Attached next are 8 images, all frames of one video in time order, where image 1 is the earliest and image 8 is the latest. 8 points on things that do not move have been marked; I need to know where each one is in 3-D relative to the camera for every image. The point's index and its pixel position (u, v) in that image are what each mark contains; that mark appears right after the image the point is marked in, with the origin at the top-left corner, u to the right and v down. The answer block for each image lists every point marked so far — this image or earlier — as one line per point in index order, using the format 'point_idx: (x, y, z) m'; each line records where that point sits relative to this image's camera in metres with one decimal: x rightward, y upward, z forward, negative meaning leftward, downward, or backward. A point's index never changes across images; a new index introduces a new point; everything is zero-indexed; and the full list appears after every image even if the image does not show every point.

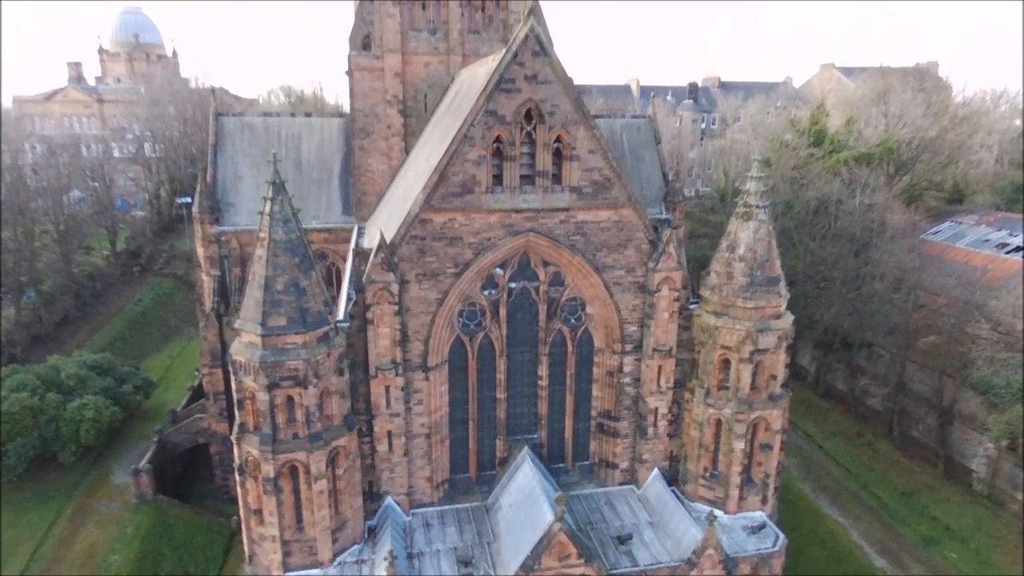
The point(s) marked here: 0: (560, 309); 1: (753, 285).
0: (+1.0, -0.4, +12.7) m
1: (+4.7, +0.1, +12.0) m
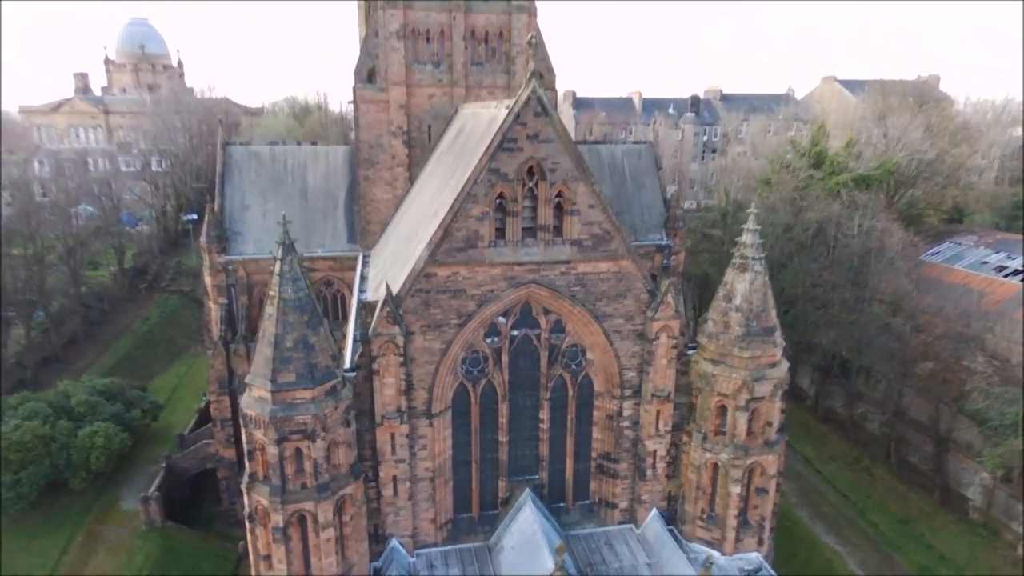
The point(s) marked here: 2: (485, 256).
0: (+1.0, -1.4, +13.0) m
1: (+4.7, -0.9, +12.4) m
2: (-0.5, +0.6, +11.9) m
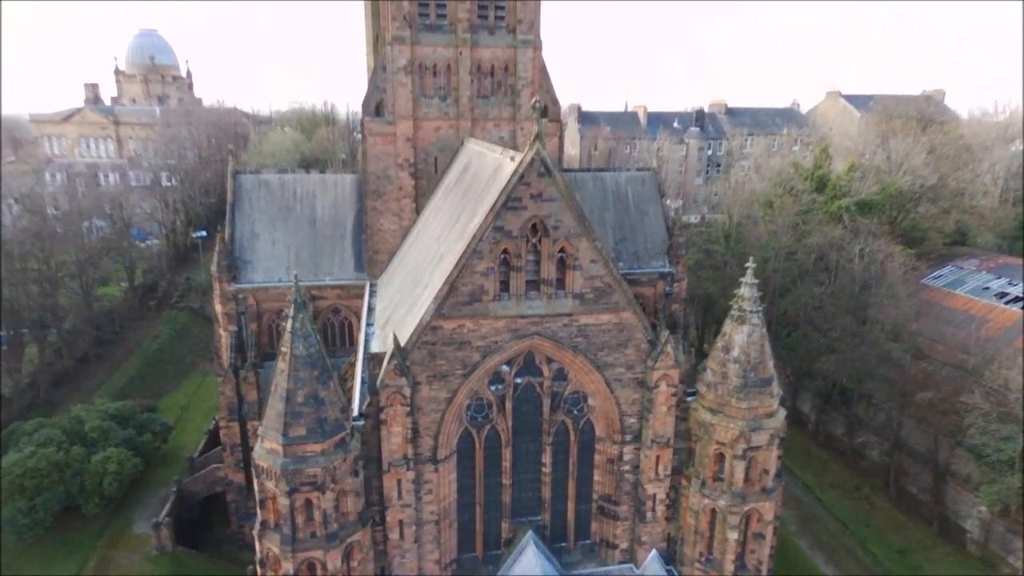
0: (+1.1, -2.4, +13.4) m
1: (+4.8, -2.0, +12.7) m
2: (-0.4, -0.4, +12.3) m
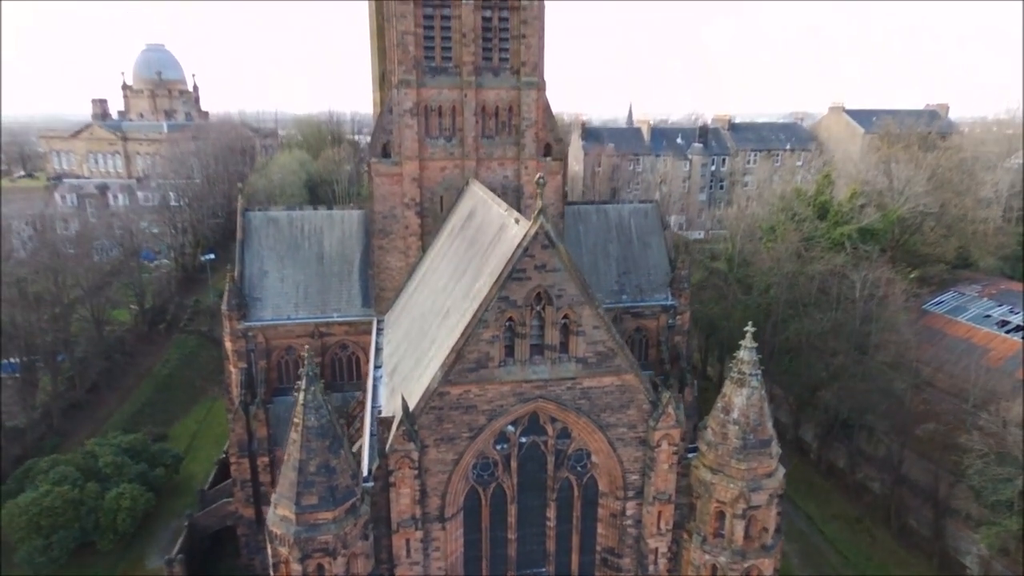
0: (+1.2, -3.8, +13.7) m
1: (+4.9, -3.3, +13.0) m
2: (-0.3, -1.8, +12.6) m
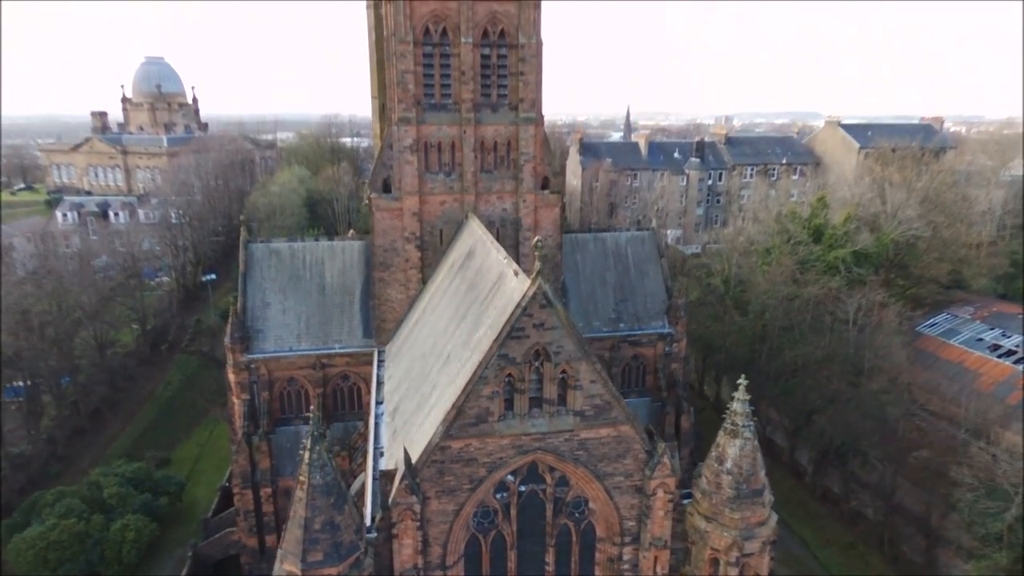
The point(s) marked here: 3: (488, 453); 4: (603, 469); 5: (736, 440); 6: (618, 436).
0: (+1.2, -4.9, +14.1) m
1: (+4.9, -4.5, +13.3) m
2: (-0.4, -2.9, +13.0) m
3: (-0.5, -3.5, +13.1) m
4: (+2.0, -4.0, +13.7) m
5: (+4.8, -3.3, +13.4) m
6: (+2.3, -3.2, +13.5) m
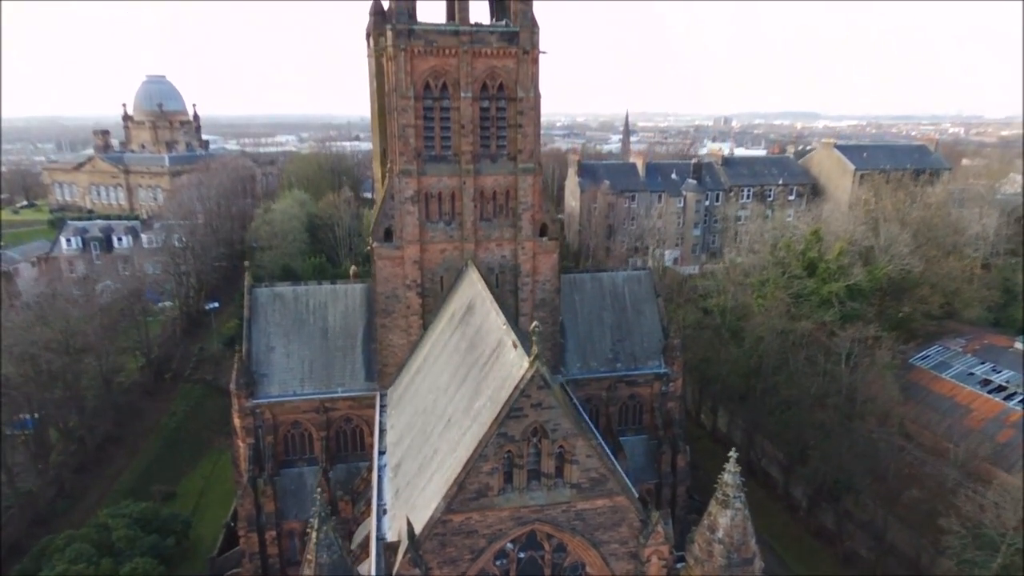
0: (+1.2, -6.7, +14.6) m
1: (+4.9, -6.2, +13.8) m
2: (-0.4, -4.7, +13.5) m
3: (-0.5, -5.2, +13.6) m
4: (+2.0, -5.7, +14.2) m
5: (+4.8, -5.0, +13.9) m
6: (+2.3, -4.9, +14.0) m
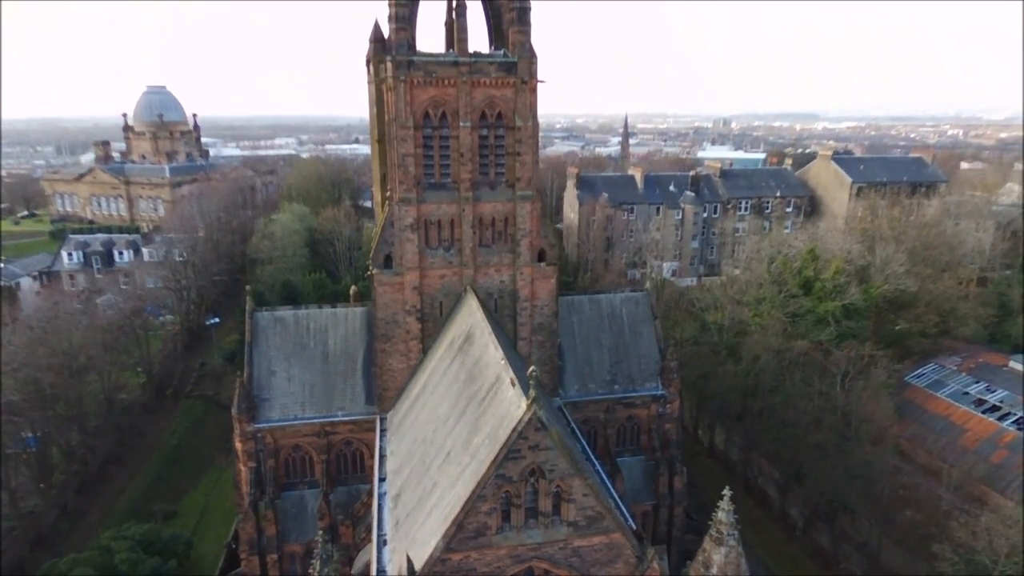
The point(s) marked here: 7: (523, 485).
0: (+1.1, -7.6, +14.8) m
1: (+4.8, -7.1, +14.1) m
2: (-0.4, -5.6, +13.7) m
3: (-0.6, -6.1, +13.9) m
4: (+2.0, -6.6, +14.5) m
5: (+4.8, -5.9, +14.2) m
6: (+2.2, -5.9, +14.3) m
7: (+0.2, -4.3, +13.6) m
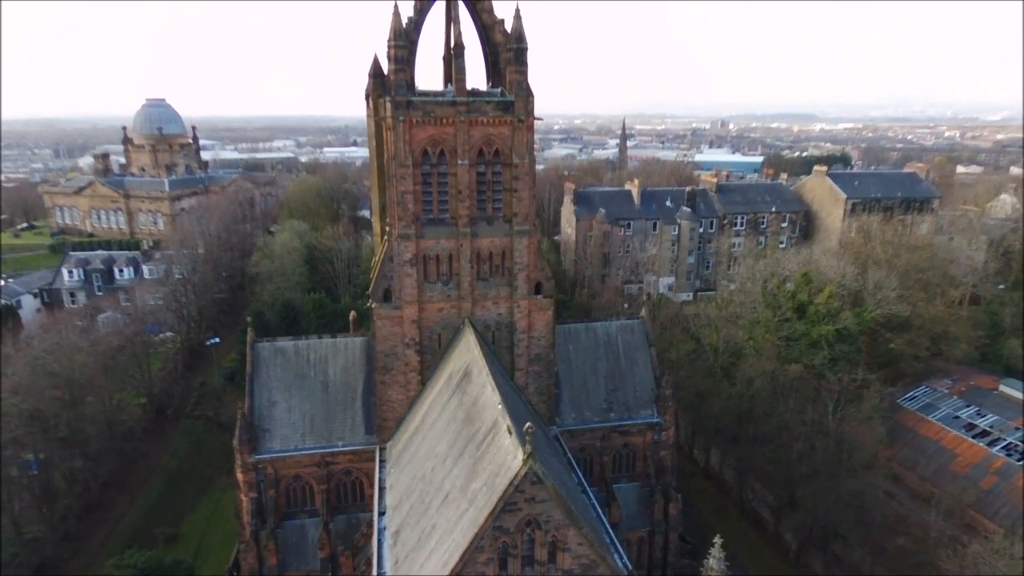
0: (+1.1, -8.9, +15.2) m
1: (+4.7, -8.4, +14.5) m
2: (-0.5, -6.9, +14.1) m
3: (-0.6, -7.4, +14.3) m
4: (+1.9, -7.9, +14.9) m
5: (+4.7, -7.2, +14.6) m
6: (+2.2, -7.1, +14.7) m
7: (+0.2, -5.6, +14.0) m
